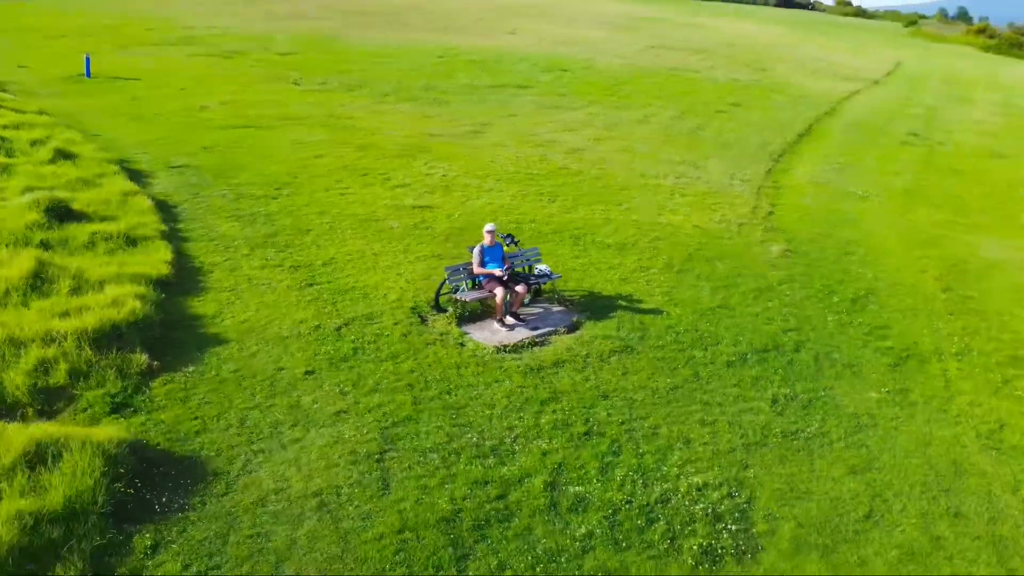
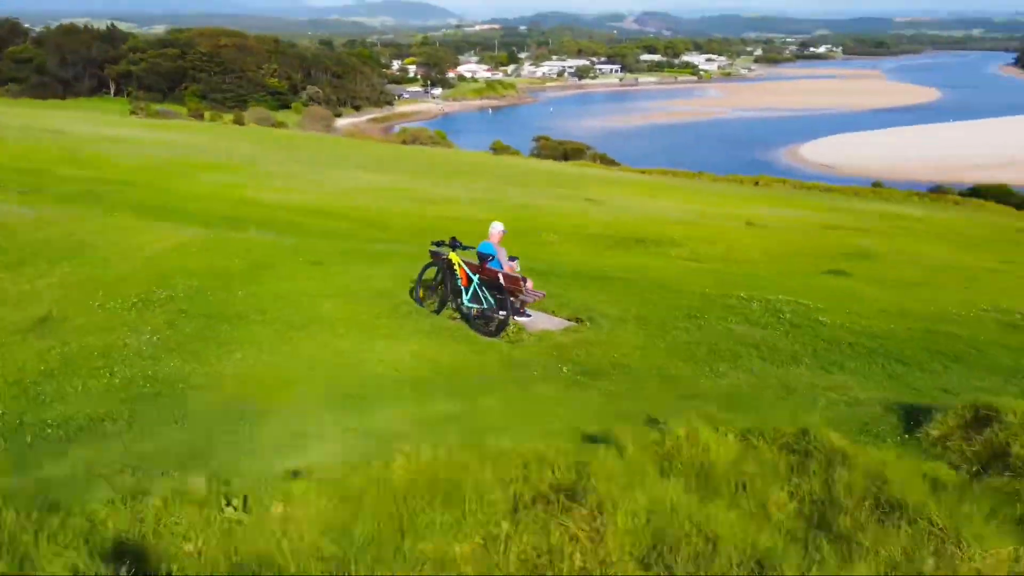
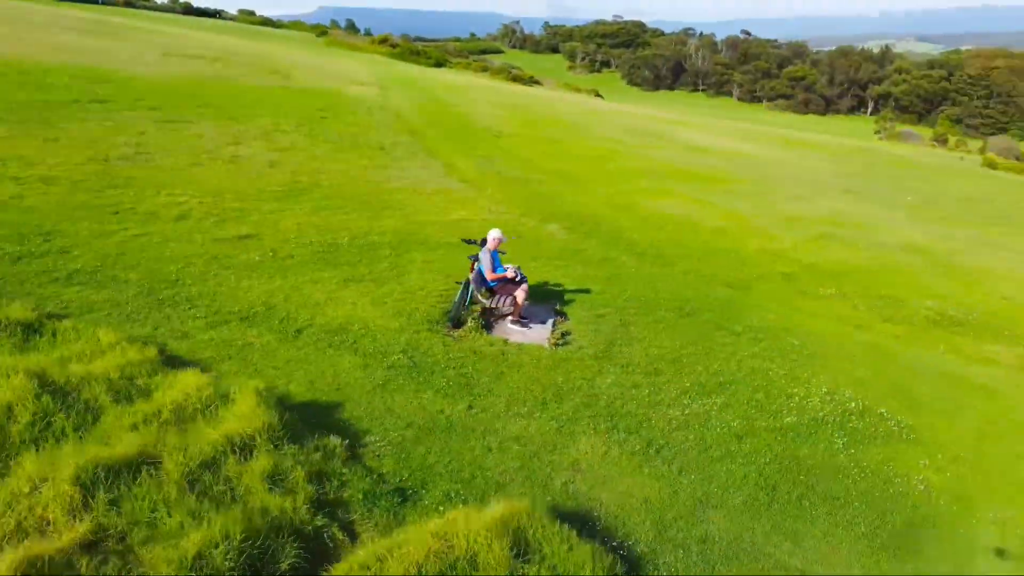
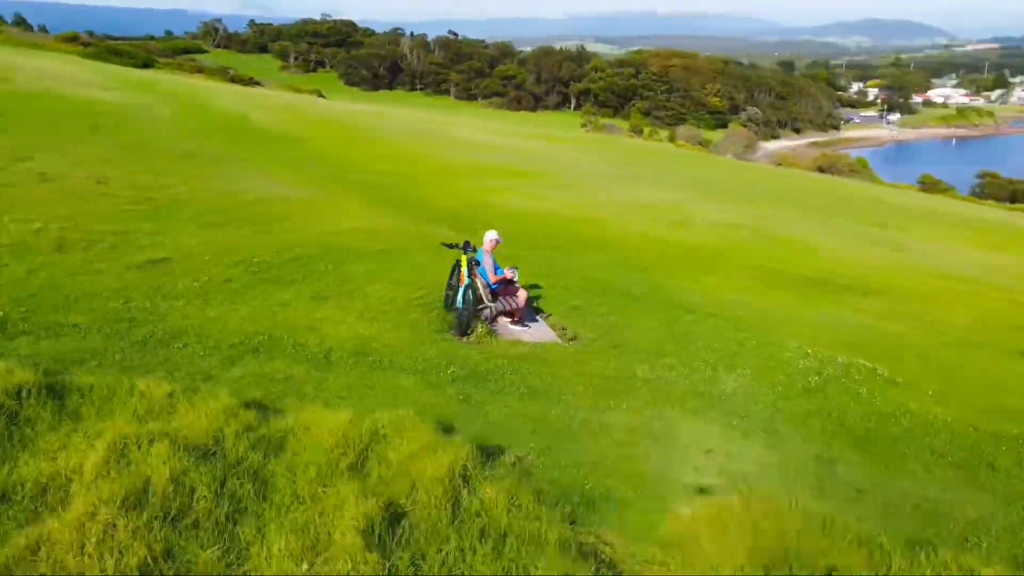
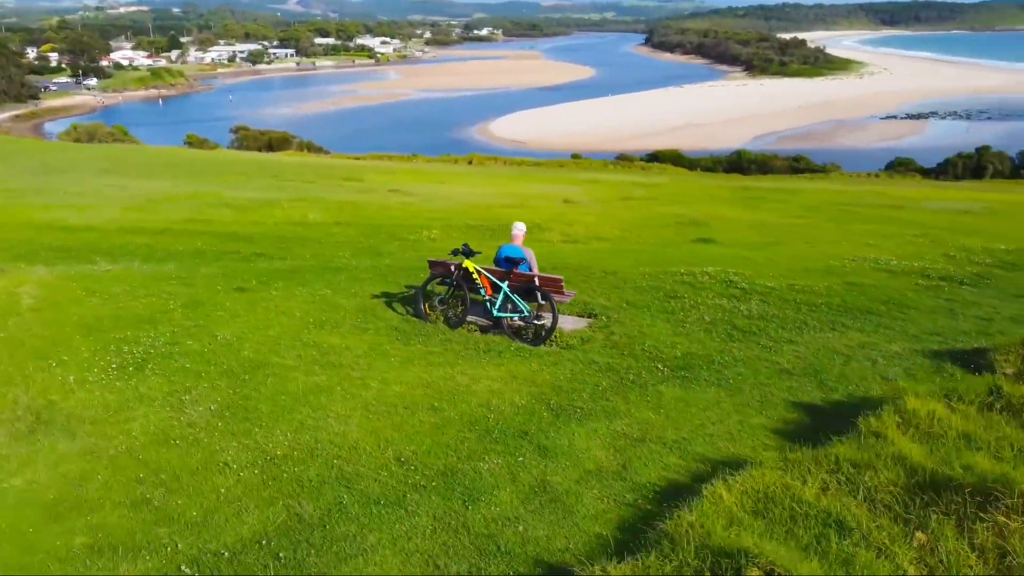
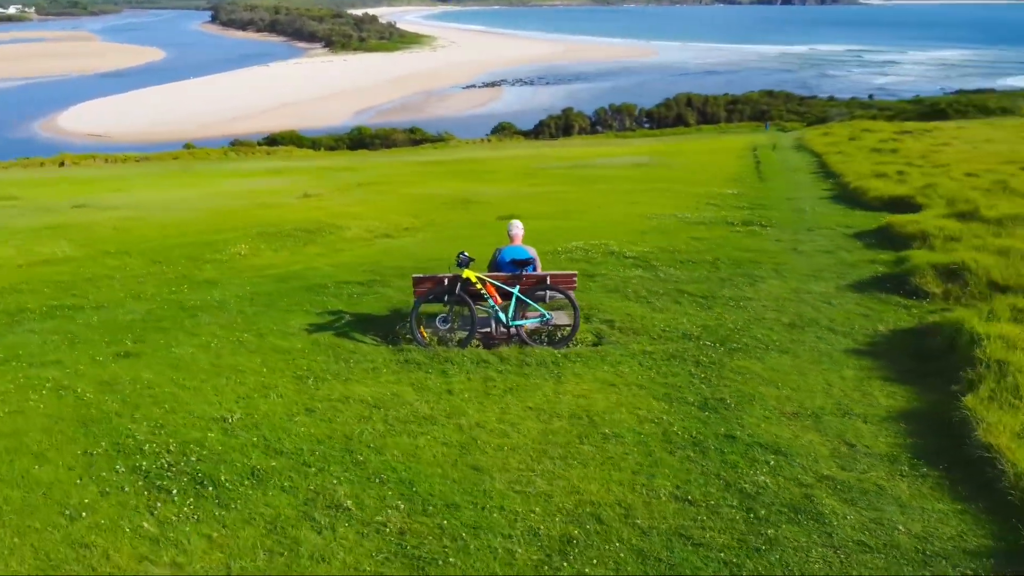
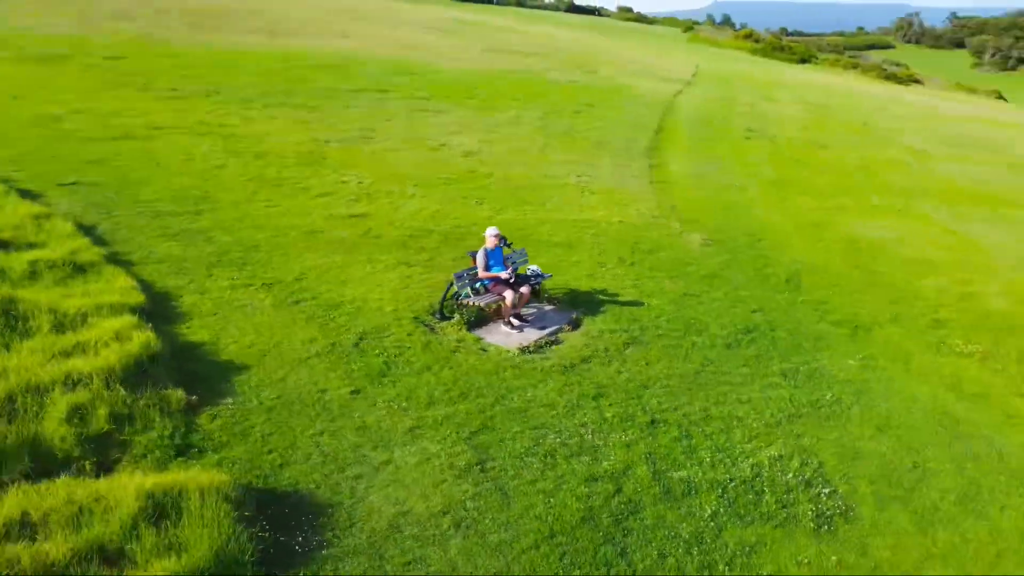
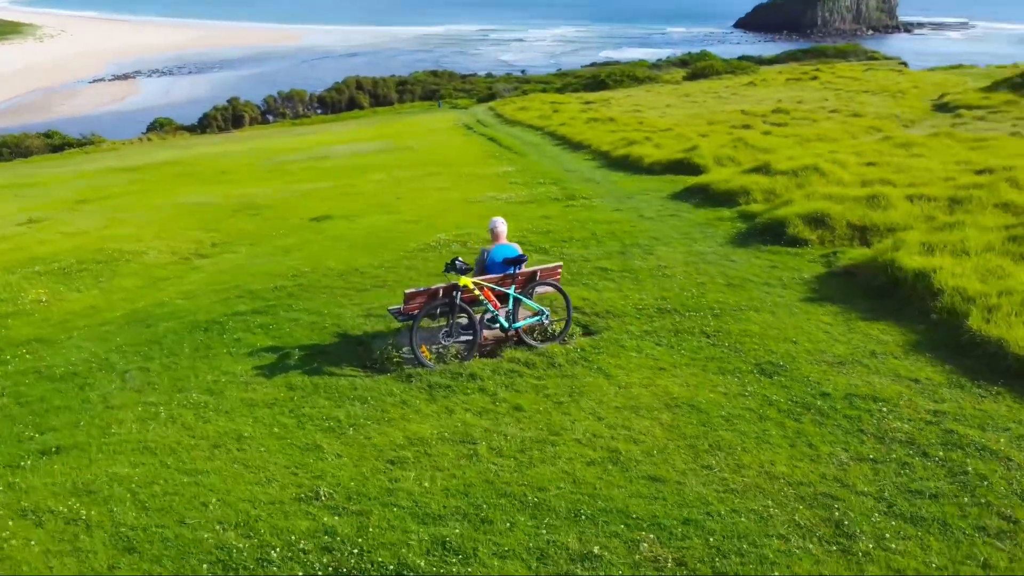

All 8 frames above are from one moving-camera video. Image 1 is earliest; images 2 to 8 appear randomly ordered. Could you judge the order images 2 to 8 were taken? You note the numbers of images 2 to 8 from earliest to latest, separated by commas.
7, 3, 4, 2, 5, 6, 8
